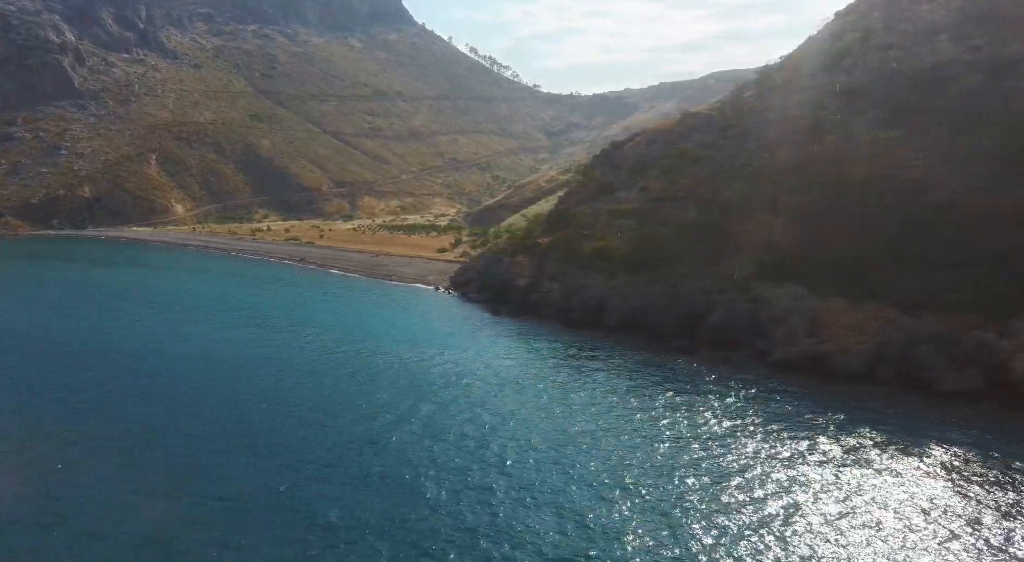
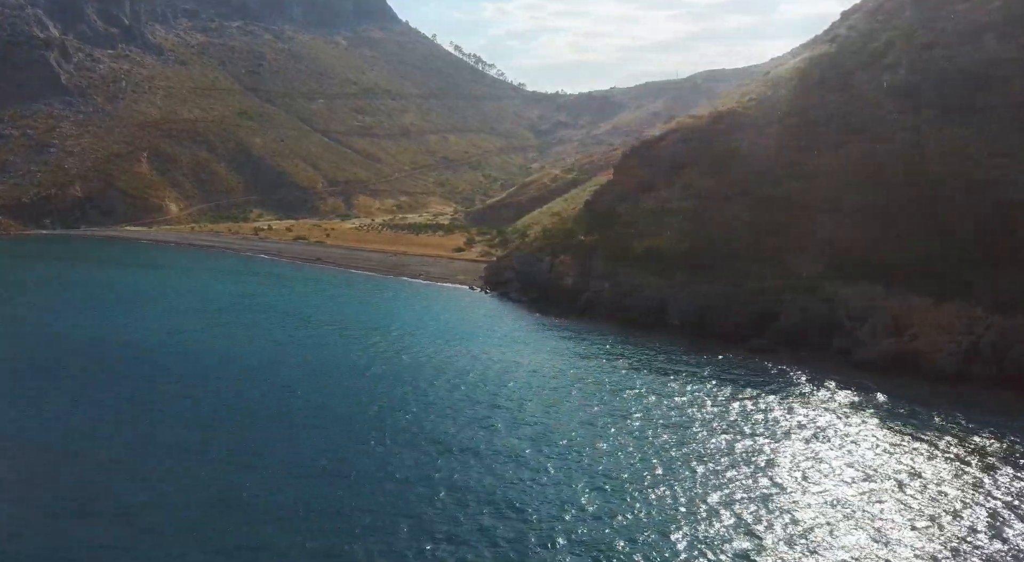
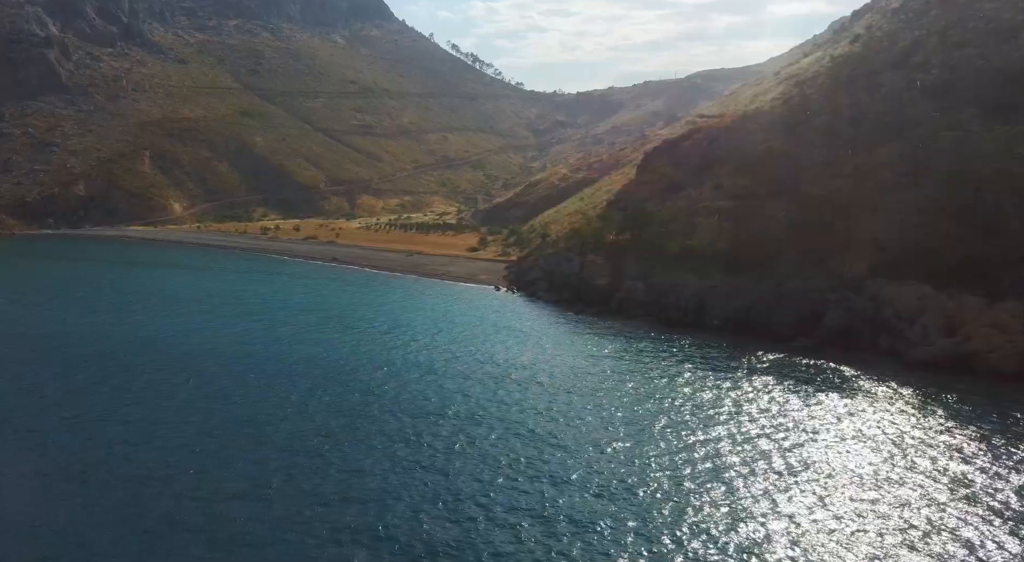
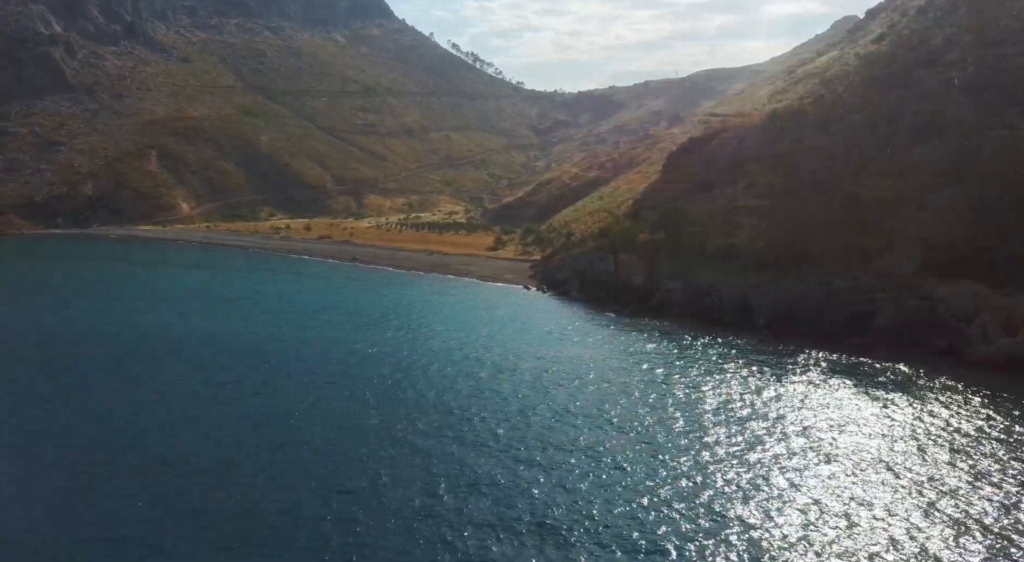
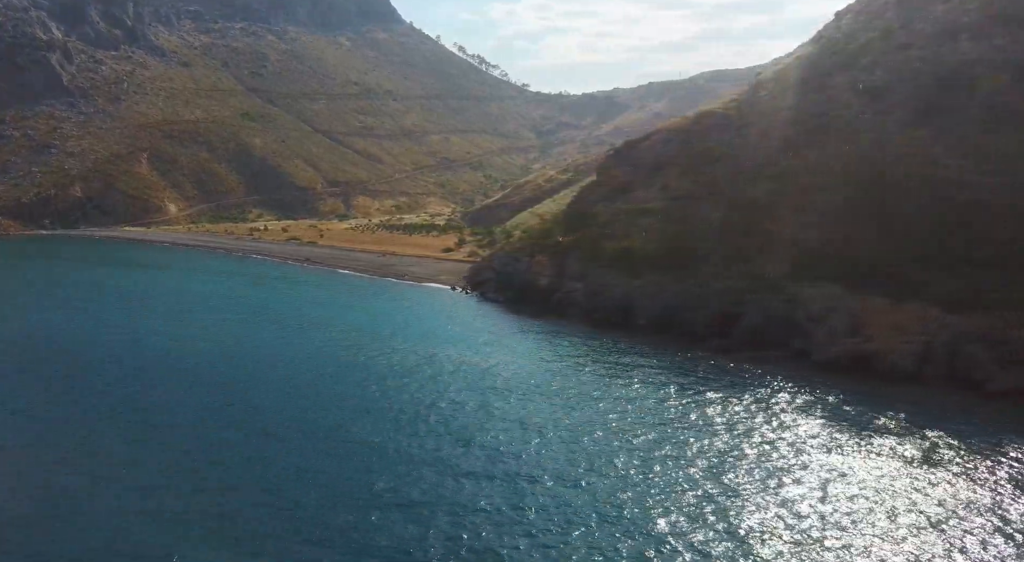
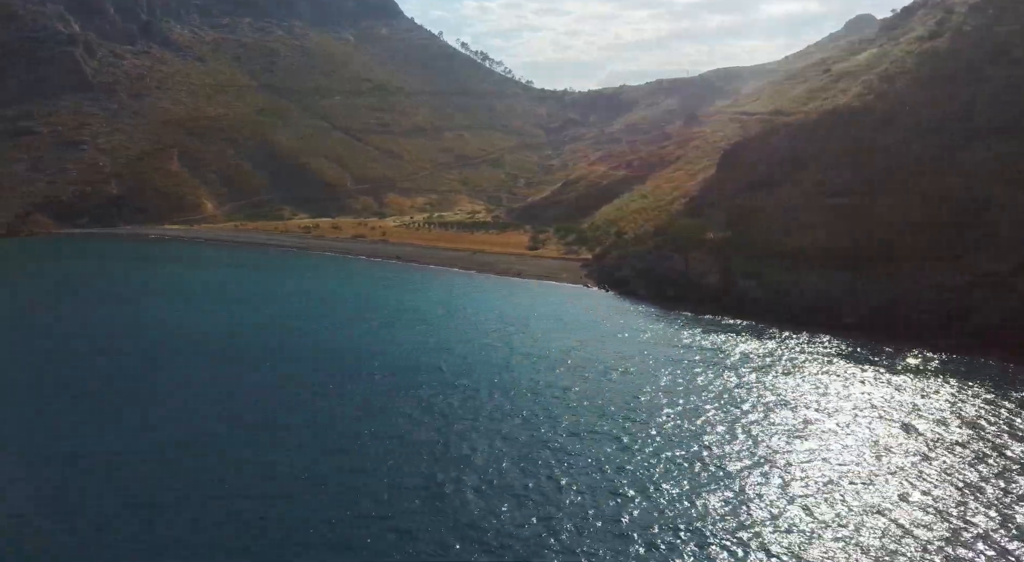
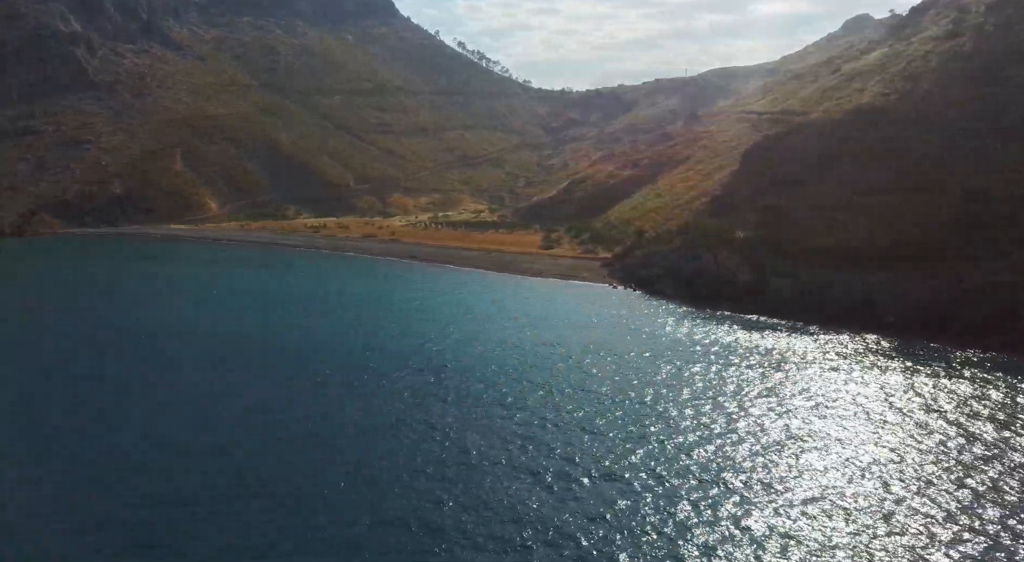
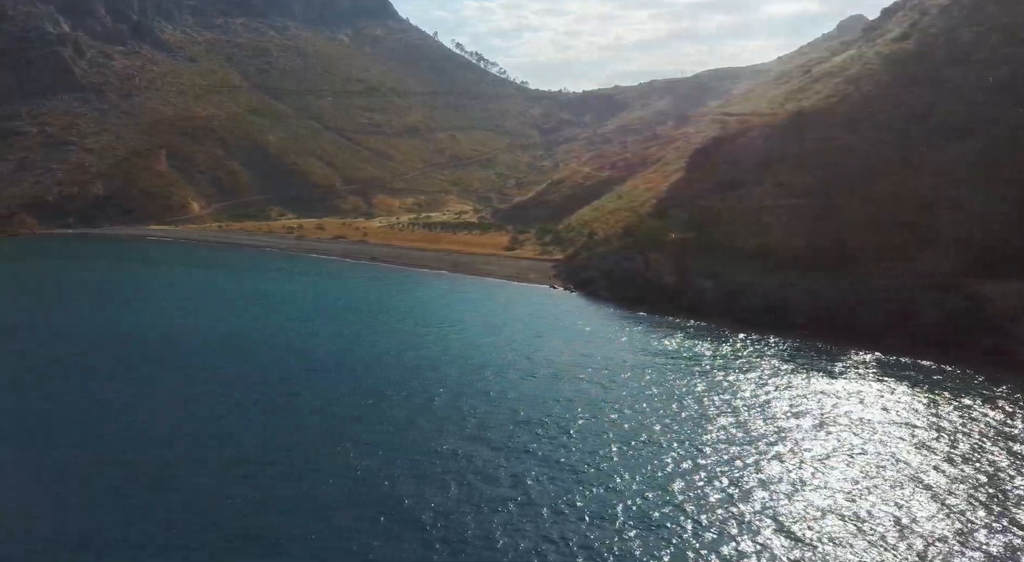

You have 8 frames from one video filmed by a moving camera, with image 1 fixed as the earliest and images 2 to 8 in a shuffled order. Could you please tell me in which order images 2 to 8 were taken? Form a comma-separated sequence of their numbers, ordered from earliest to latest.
5, 2, 3, 4, 8, 6, 7
